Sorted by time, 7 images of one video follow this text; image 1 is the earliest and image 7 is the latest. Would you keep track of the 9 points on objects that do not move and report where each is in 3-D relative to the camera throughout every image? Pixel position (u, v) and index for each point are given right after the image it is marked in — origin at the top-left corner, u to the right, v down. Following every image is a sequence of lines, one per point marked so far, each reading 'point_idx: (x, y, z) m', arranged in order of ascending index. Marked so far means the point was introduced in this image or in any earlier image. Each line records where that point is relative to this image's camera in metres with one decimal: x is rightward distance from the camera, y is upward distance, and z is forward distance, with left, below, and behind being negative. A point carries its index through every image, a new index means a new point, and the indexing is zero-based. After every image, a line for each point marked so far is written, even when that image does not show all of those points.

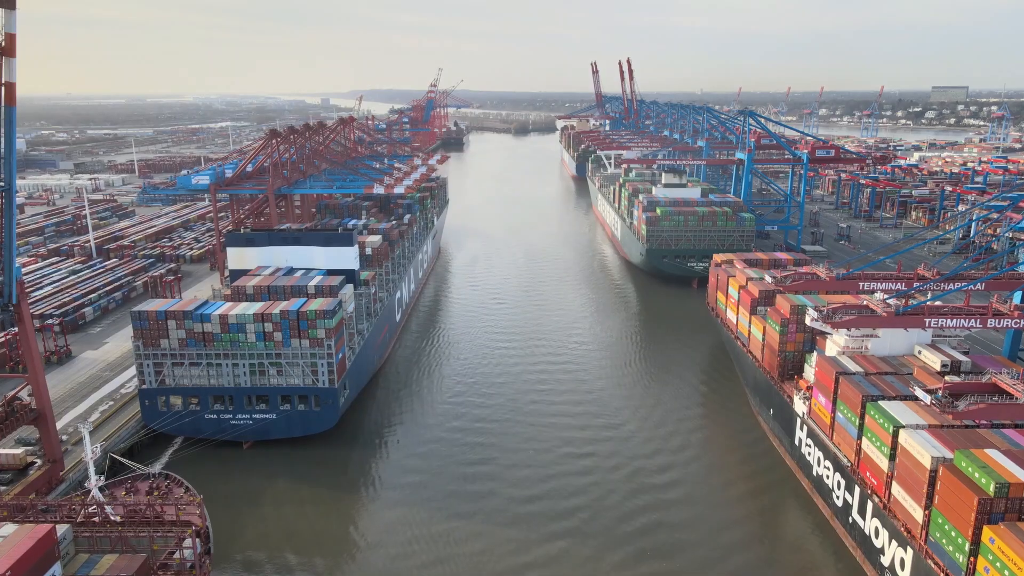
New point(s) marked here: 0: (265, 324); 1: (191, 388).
0: (-5.3, -0.8, +19.9) m
1: (-6.9, -2.1, +19.8) m
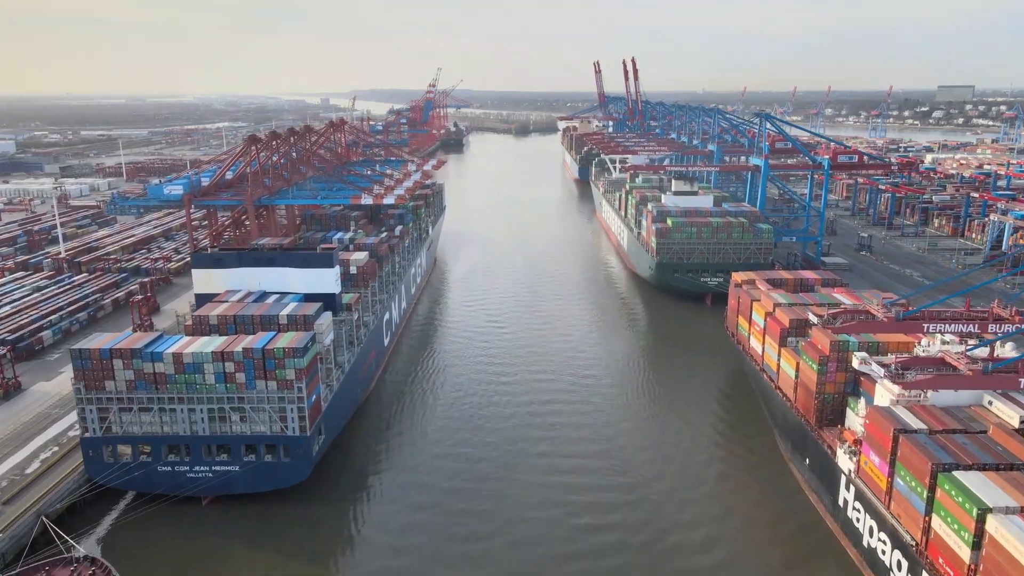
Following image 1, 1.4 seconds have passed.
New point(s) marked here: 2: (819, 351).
0: (-5.3, -1.4, +17.3) m
1: (-6.9, -2.8, +17.2) m
2: (+5.9, -1.2, +17.8) m
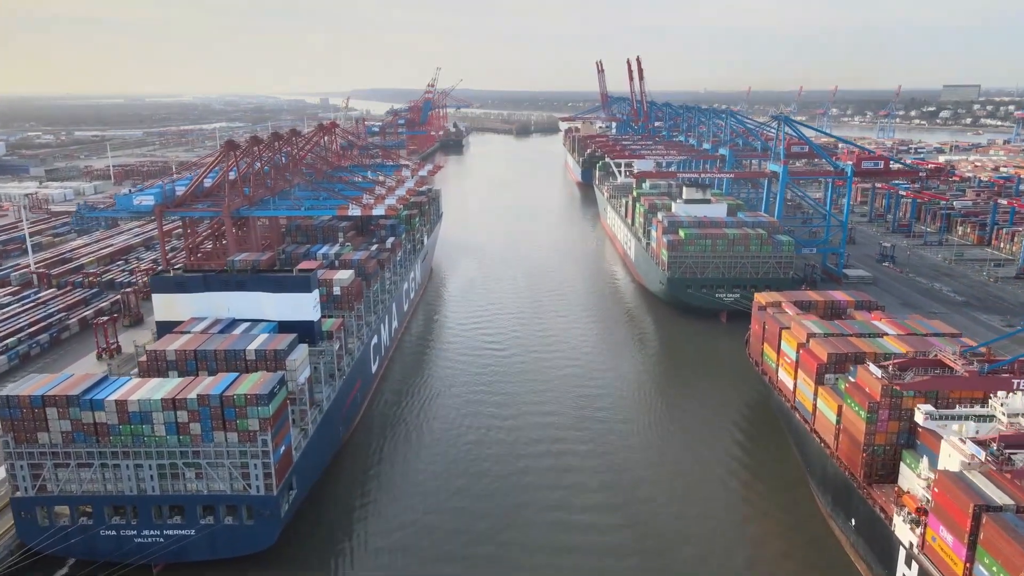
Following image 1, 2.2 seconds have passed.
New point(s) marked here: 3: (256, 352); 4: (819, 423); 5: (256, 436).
0: (-5.4, -2.0, +14.8) m
1: (-6.9, -3.3, +14.8) m
2: (+5.9, -1.8, +15.3) m
3: (-4.8, -1.2, +17.2) m
4: (+5.9, -2.6, +17.6) m
5: (-4.1, -2.4, +14.9) m
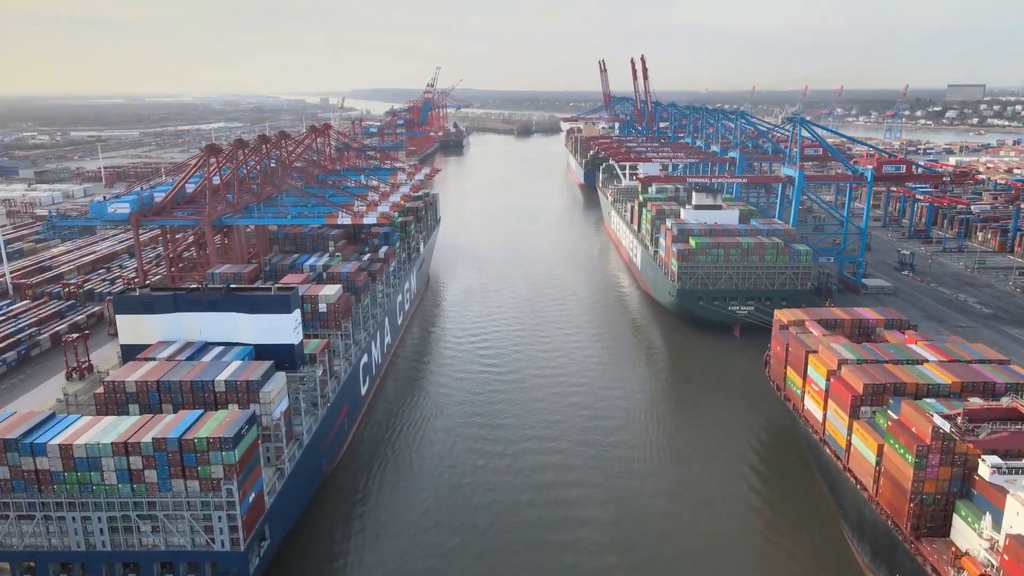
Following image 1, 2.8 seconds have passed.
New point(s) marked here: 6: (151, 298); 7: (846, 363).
0: (-5.4, -2.4, +13.0) m
1: (-6.9, -3.7, +13.0) m
2: (+5.9, -2.2, +13.5) m
3: (-4.8, -1.6, +15.4) m
4: (+5.9, -3.0, +15.8) m
5: (-4.1, -2.8, +13.1) m
6: (-7.0, -0.2, +17.8) m
7: (+6.2, -1.4, +17.1) m
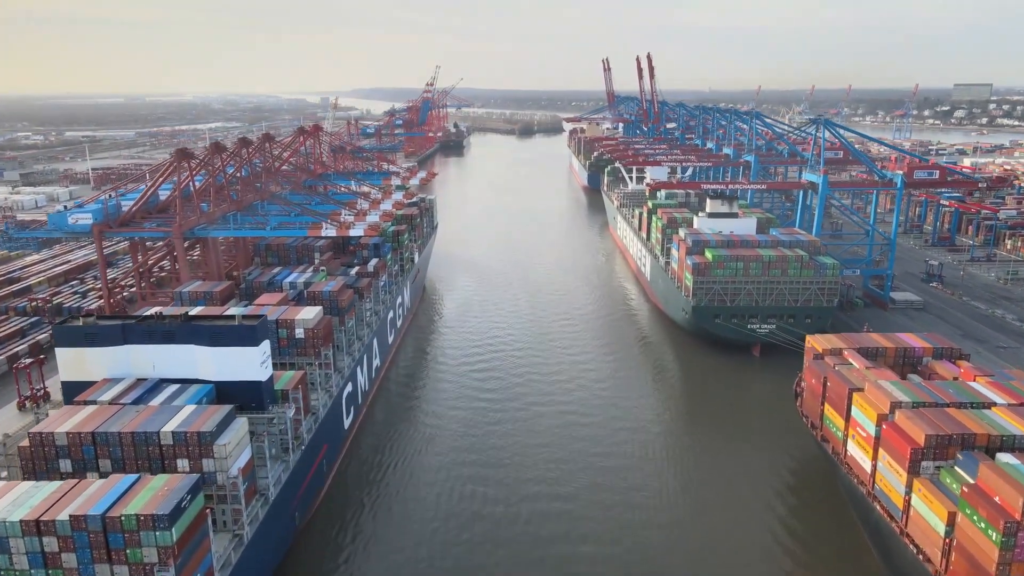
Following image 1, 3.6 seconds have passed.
0: (-5.4, -2.9, +10.7) m
1: (-6.9, -4.2, +10.6) m
2: (+5.9, -2.7, +11.1) m
3: (-4.8, -2.1, +13.0) m
4: (+5.8, -3.5, +13.4) m
5: (-4.1, -3.3, +10.7) m
6: (-7.0, -0.7, +15.5) m
7: (+6.1, -1.9, +14.7) m
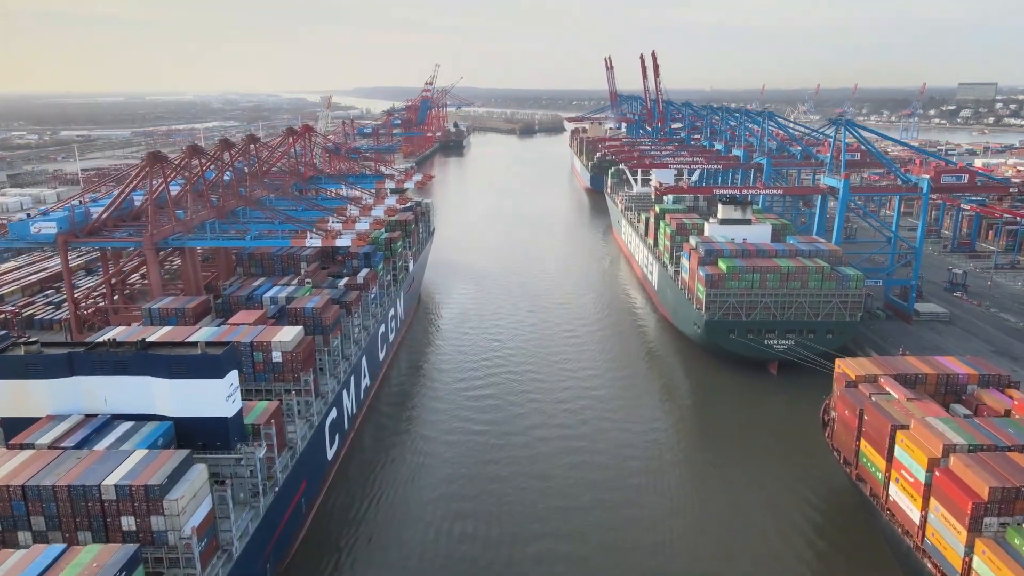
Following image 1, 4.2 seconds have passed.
0: (-5.4, -3.3, +8.8) m
1: (-7.0, -4.6, +8.8) m
2: (+5.9, -3.1, +9.3) m
3: (-4.8, -2.4, +11.2) m
4: (+5.8, -3.8, +11.6) m
5: (-4.2, -3.6, +8.9) m
6: (-7.0, -1.0, +13.7) m
7: (+6.1, -2.3, +12.8) m
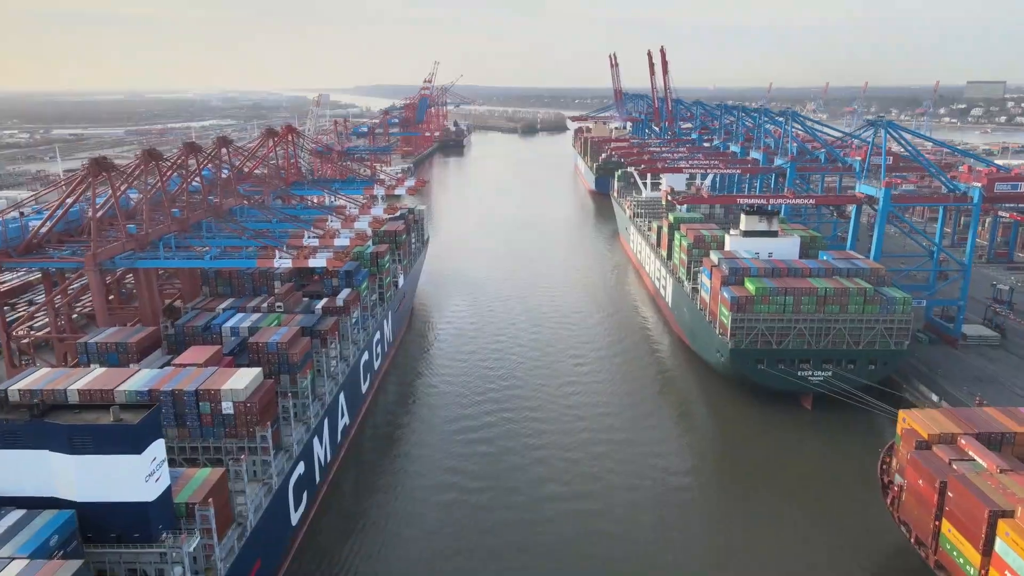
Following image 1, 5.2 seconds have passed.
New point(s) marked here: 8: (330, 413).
0: (-5.4, -3.9, +5.9) m
1: (-7.0, -5.2, +5.8) m
2: (+5.8, -3.7, +6.3) m
3: (-4.8, -3.0, +8.2) m
4: (+5.8, -4.4, +8.6) m
5: (-4.2, -4.2, +5.9) m
6: (-7.0, -1.6, +10.7) m
7: (+6.1, -2.9, +9.8) m
8: (-3.8, -2.6, +18.8) m
